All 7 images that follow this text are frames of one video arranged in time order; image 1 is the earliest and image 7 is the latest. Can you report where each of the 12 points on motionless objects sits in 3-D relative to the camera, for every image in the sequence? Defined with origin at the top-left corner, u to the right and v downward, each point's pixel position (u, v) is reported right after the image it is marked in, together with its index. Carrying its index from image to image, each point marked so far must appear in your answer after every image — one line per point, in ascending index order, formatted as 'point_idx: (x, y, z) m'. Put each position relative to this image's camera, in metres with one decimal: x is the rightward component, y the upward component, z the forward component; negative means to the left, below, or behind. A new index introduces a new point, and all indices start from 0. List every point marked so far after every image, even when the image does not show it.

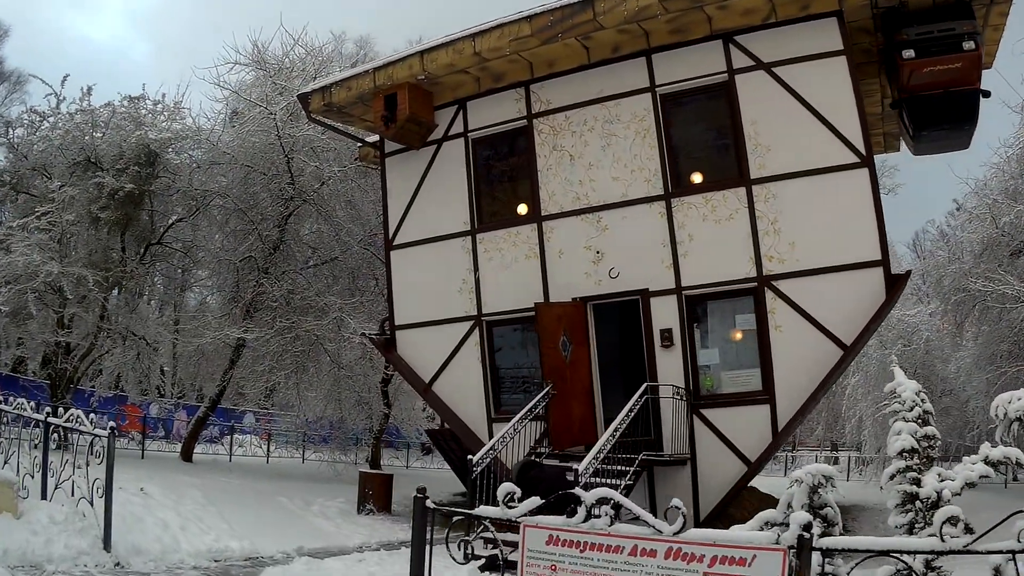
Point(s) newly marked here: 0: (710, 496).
0: (+2.7, -2.7, +10.6) m
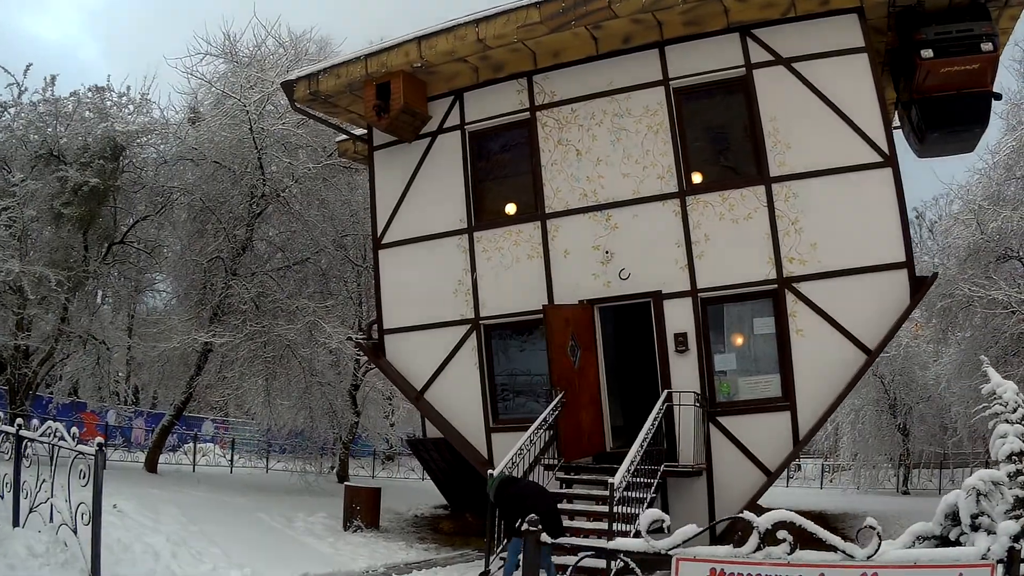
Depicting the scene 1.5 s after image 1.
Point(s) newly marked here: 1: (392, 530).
0: (+2.8, -2.7, +10.0) m
1: (-2.2, -4.0, +13.5) m
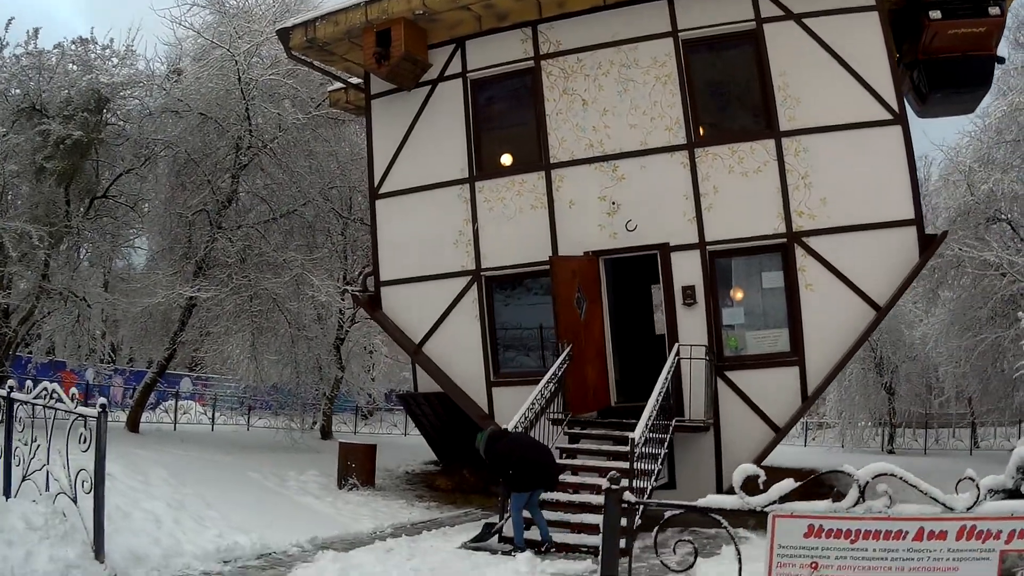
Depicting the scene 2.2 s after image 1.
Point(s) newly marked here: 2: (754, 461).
0: (+2.8, -2.2, +9.9) m
1: (-2.2, -3.3, +13.4) m
2: (+3.0, -2.1, +9.7) m
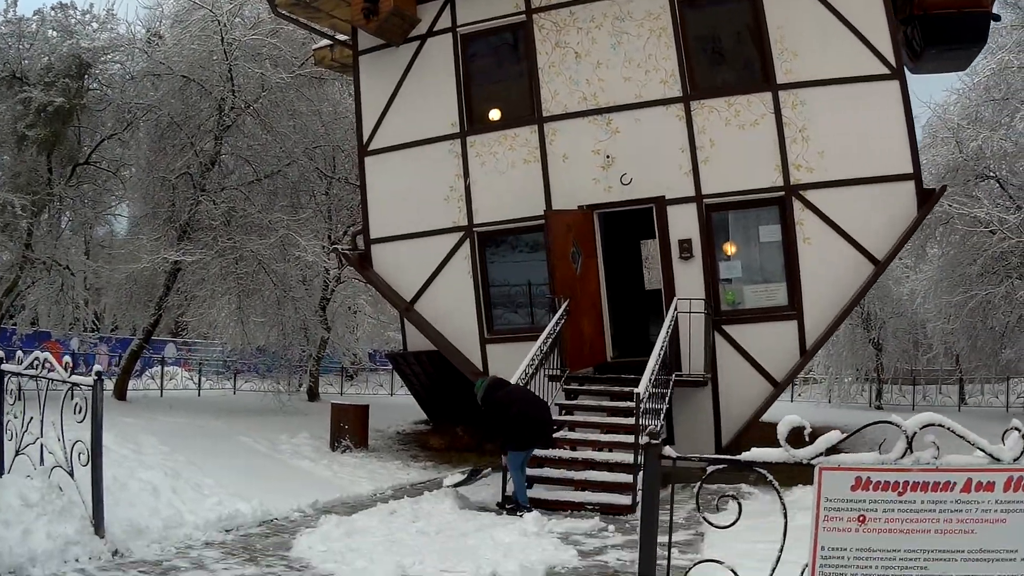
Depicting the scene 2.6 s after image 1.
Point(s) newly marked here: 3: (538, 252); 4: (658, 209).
0: (+2.8, -1.6, +9.9) m
1: (-2.3, -2.7, +13.4) m
2: (+3.0, -1.6, +9.7) m
3: (+0.4, +0.5, +10.9) m
4: (+1.9, +1.0, +10.2) m
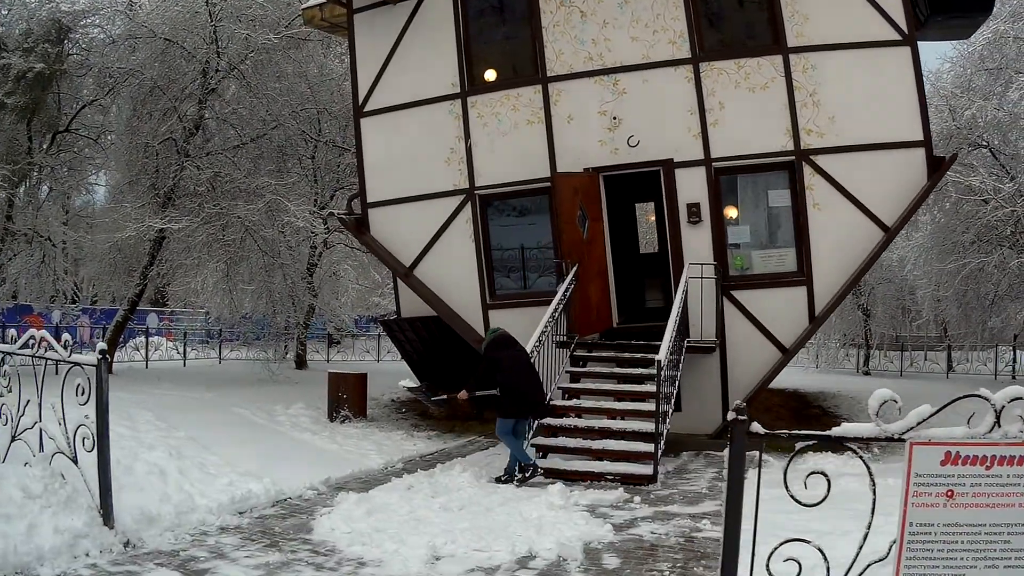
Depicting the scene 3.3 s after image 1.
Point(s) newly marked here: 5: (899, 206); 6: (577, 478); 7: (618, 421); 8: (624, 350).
0: (+2.8, -1.2, +9.8) m
1: (-2.3, -2.1, +13.2) m
2: (+3.0, -1.2, +9.6) m
3: (+0.4, +1.0, +10.6) m
4: (+1.9, +1.5, +10.0) m
5: (+4.7, +1.0, +9.6) m
6: (+0.6, -1.6, +6.7) m
7: (+1.0, -1.2, +7.3) m
8: (+1.4, -0.8, +9.5) m
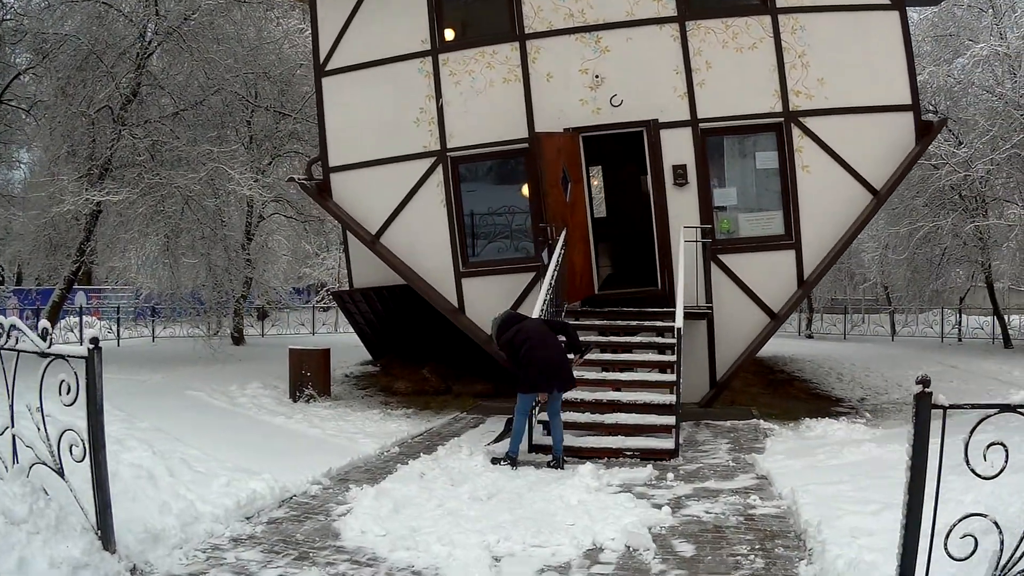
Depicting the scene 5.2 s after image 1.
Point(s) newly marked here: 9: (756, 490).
0: (+2.6, -0.8, +9.5) m
1: (-2.7, -1.7, +12.5) m
2: (+2.8, -0.7, +9.3) m
3: (+0.1, +1.4, +10.0) m
4: (+1.7, +1.9, +9.5) m
5: (+4.5, +1.4, +9.4) m
6: (+0.6, -1.3, +6.3) m
7: (+1.0, -0.9, +6.9) m
8: (+1.2, -0.4, +9.1) m
9: (+1.5, -1.3, +4.8) m
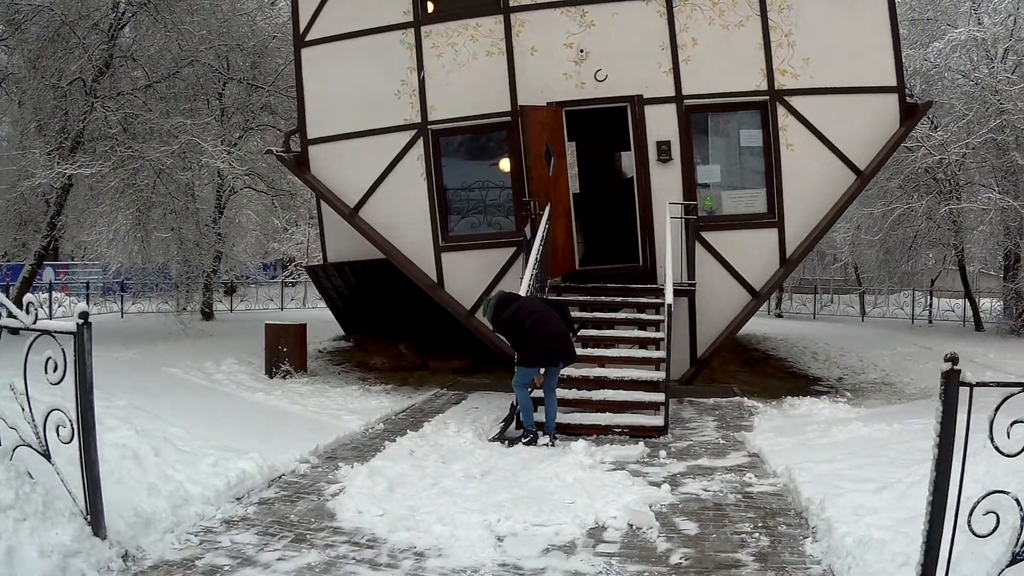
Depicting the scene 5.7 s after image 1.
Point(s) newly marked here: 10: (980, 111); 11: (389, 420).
0: (+2.4, -0.5, +9.5) m
1: (-3.0, -1.3, +12.4) m
2: (+2.6, -0.5, +9.3) m
3: (-0.1, +1.7, +9.9) m
4: (+1.5, +2.1, +9.4) m
5: (+4.3, +1.7, +9.4) m
6: (+0.5, -1.2, +6.2) m
7: (+0.9, -0.7, +6.9) m
8: (+1.0, -0.1, +9.1) m
9: (+1.4, -1.1, +4.8) m
10: (+9.7, +3.7, +16.3) m
11: (-1.2, -1.2, +7.0) m
